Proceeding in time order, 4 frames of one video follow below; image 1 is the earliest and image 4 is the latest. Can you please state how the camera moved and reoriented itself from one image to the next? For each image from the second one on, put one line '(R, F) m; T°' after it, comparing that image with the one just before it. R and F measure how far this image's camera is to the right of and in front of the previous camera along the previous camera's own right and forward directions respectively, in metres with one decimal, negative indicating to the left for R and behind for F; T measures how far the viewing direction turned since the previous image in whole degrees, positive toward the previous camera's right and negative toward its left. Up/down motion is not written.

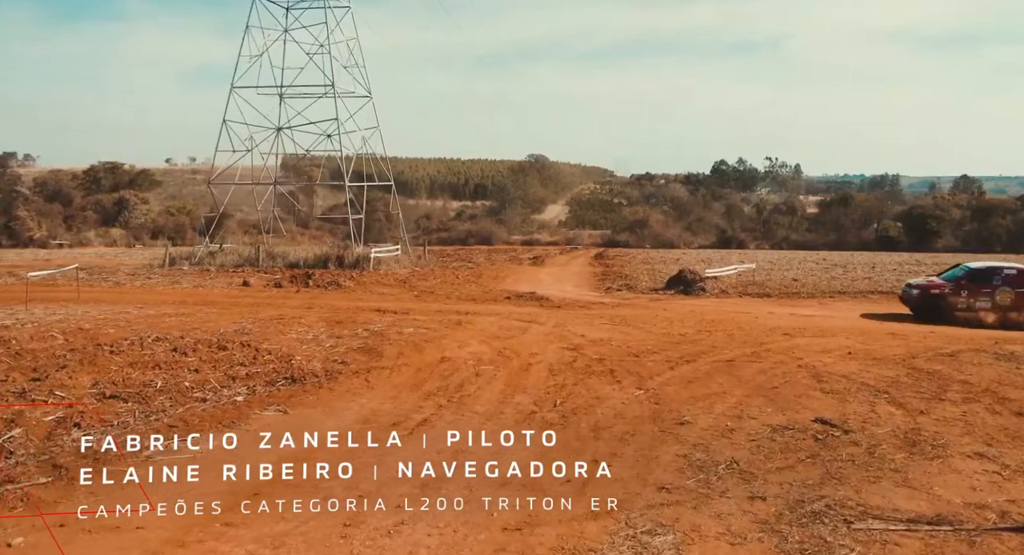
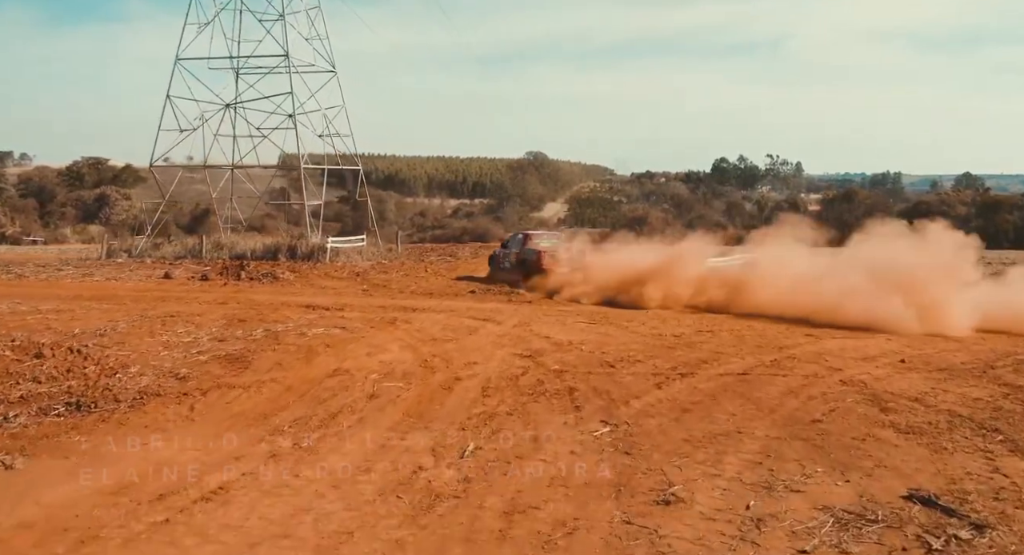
(+1.0, +4.5) m; 0°
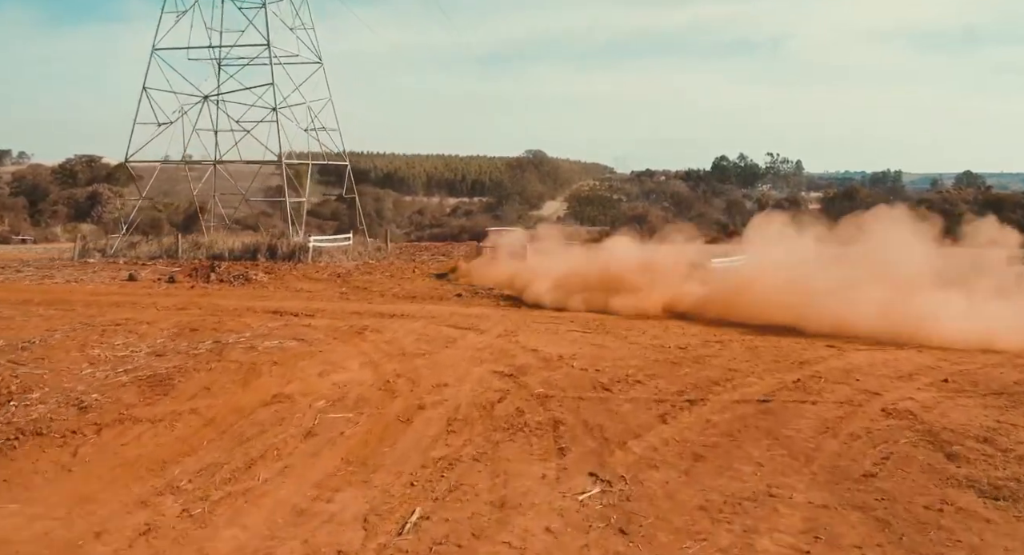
(+0.3, +1.8) m; 0°
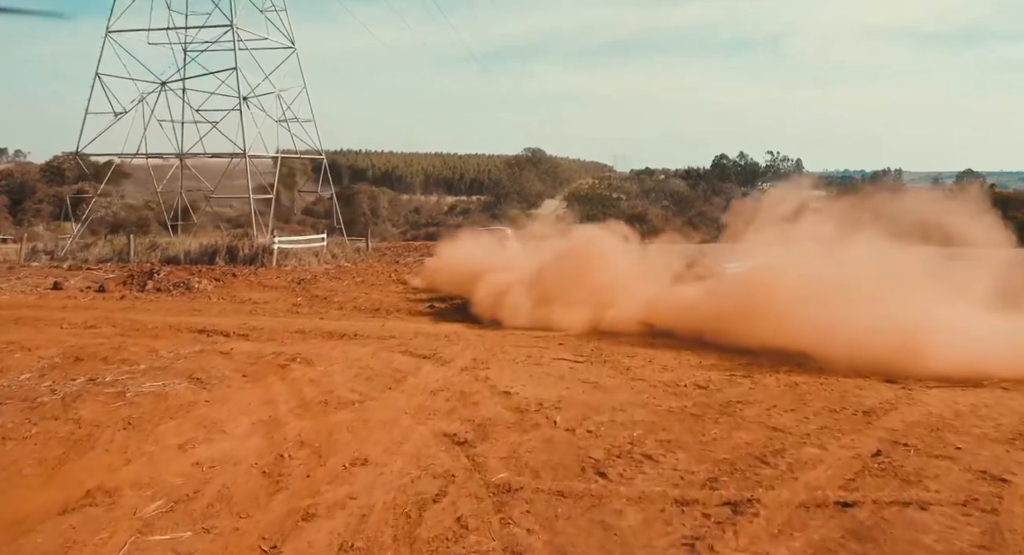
(+0.4, +3.2) m; 0°
